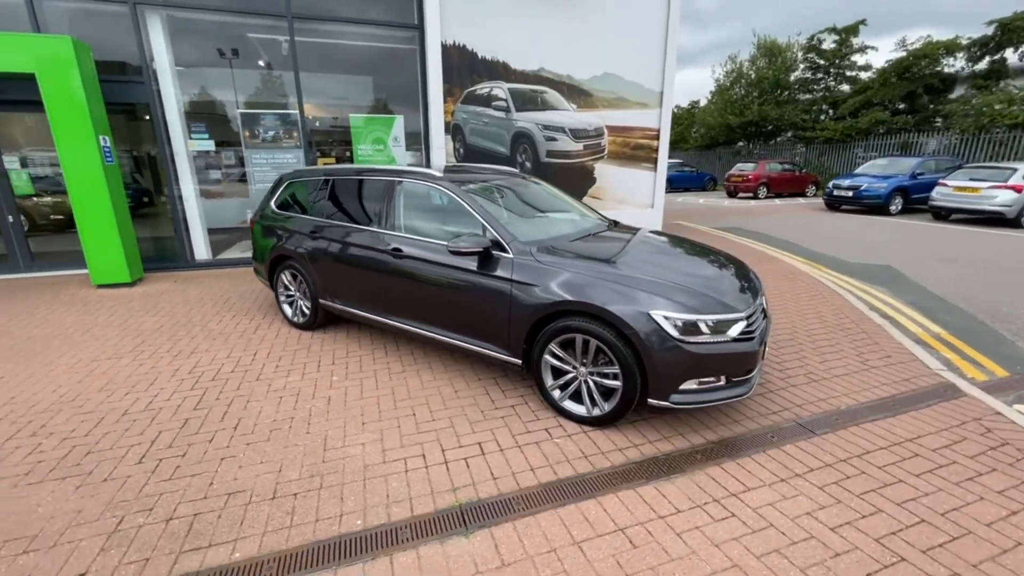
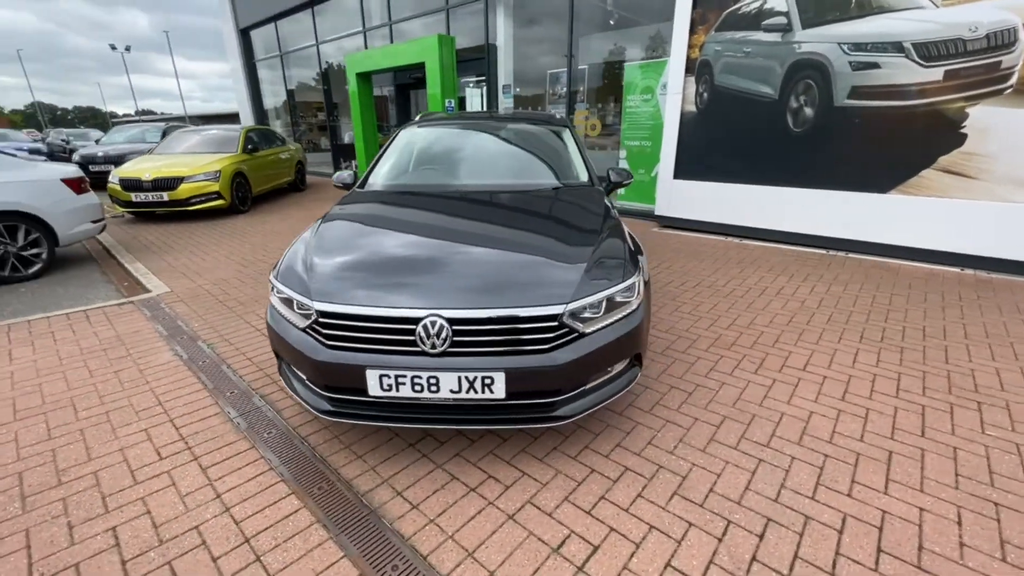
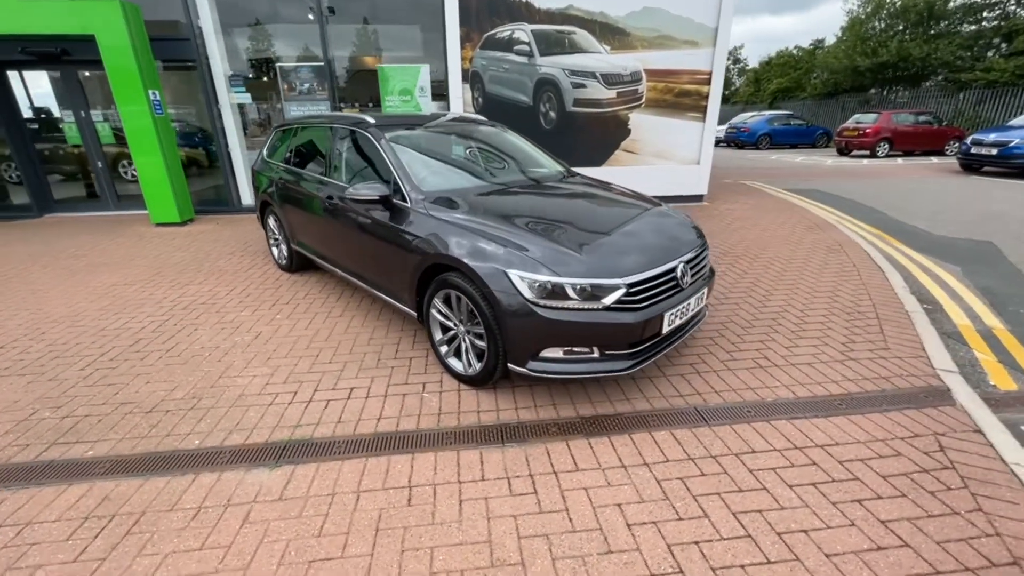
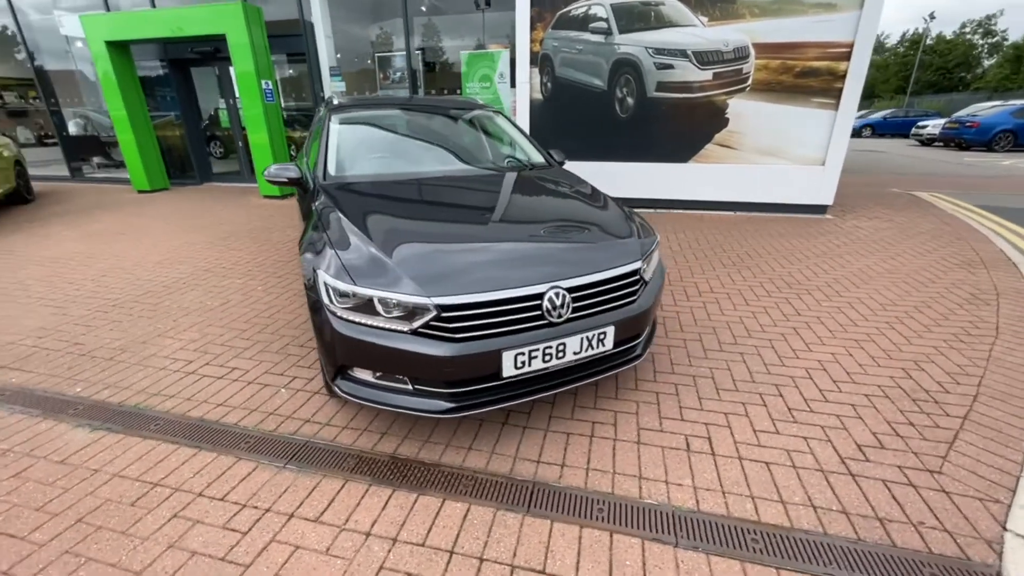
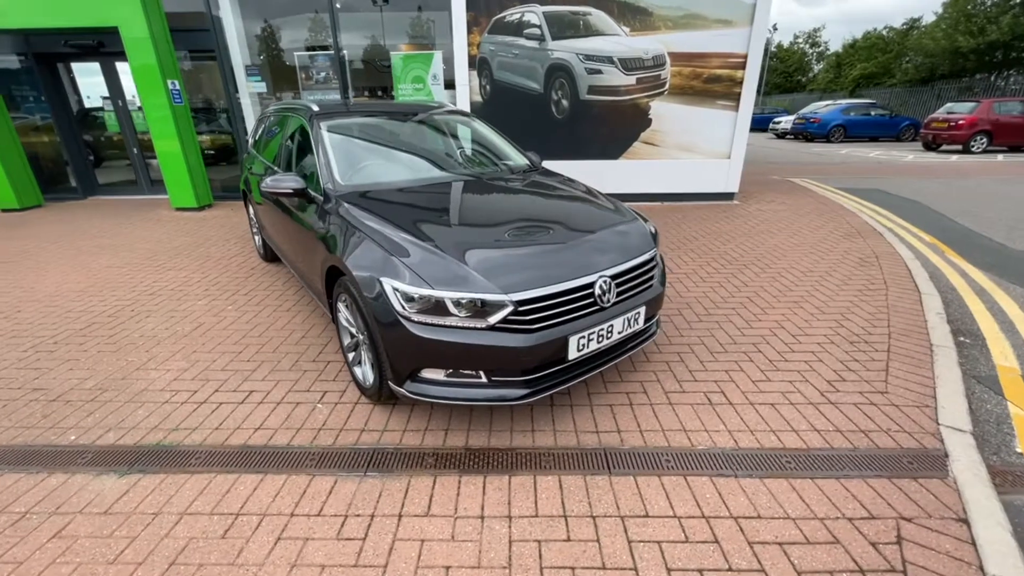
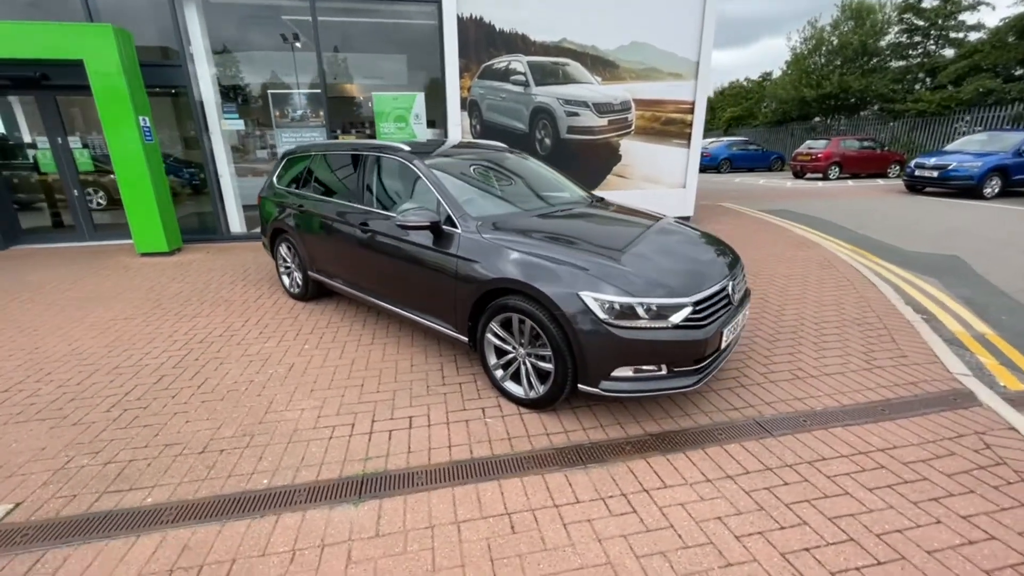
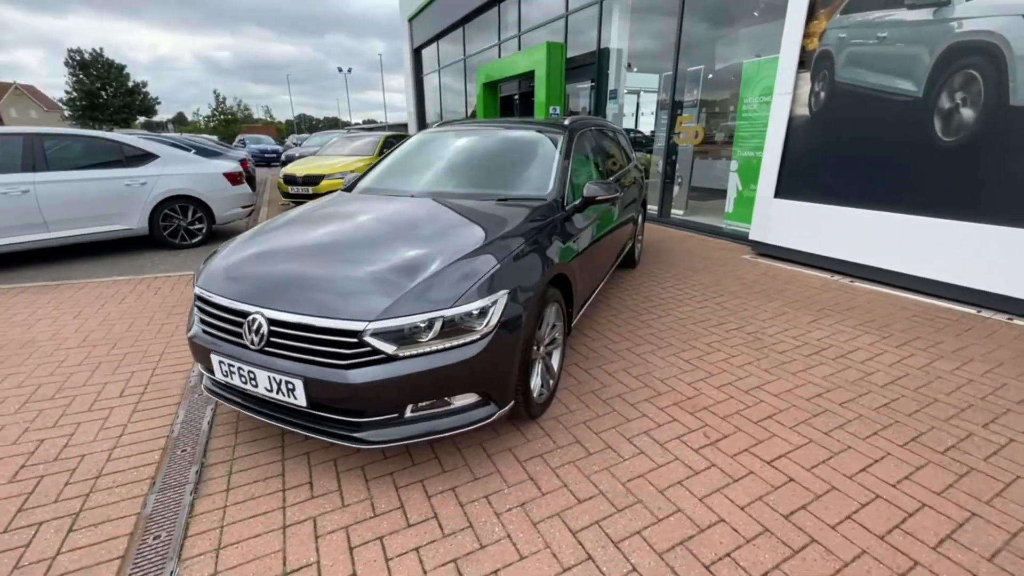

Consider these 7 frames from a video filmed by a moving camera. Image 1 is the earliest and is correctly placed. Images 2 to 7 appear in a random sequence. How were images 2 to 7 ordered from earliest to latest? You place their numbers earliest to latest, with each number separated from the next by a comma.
6, 3, 5, 4, 2, 7
